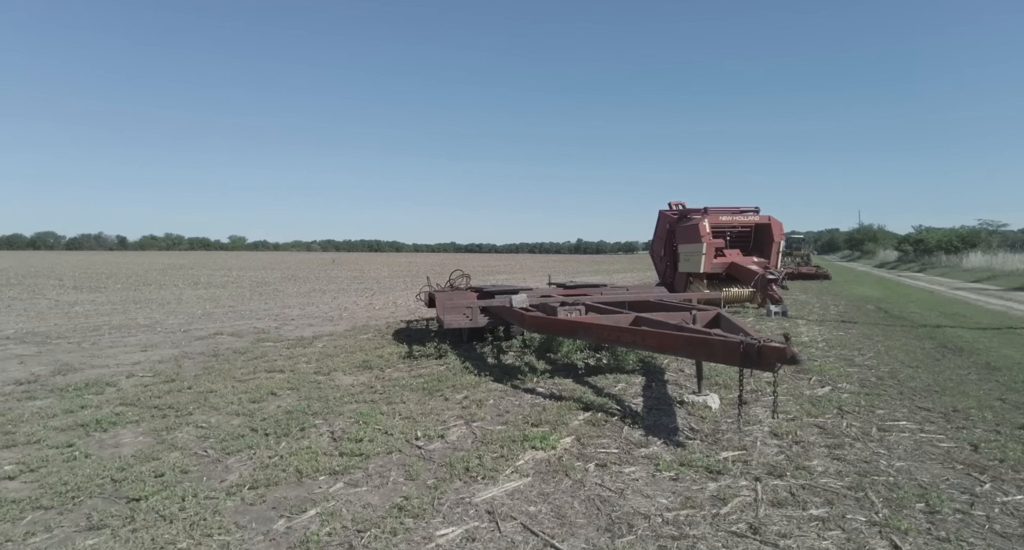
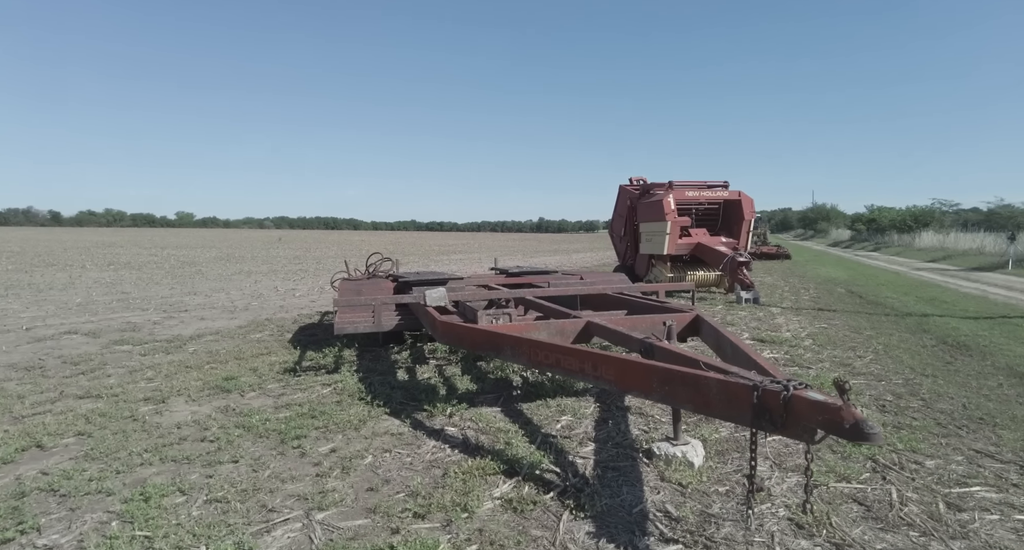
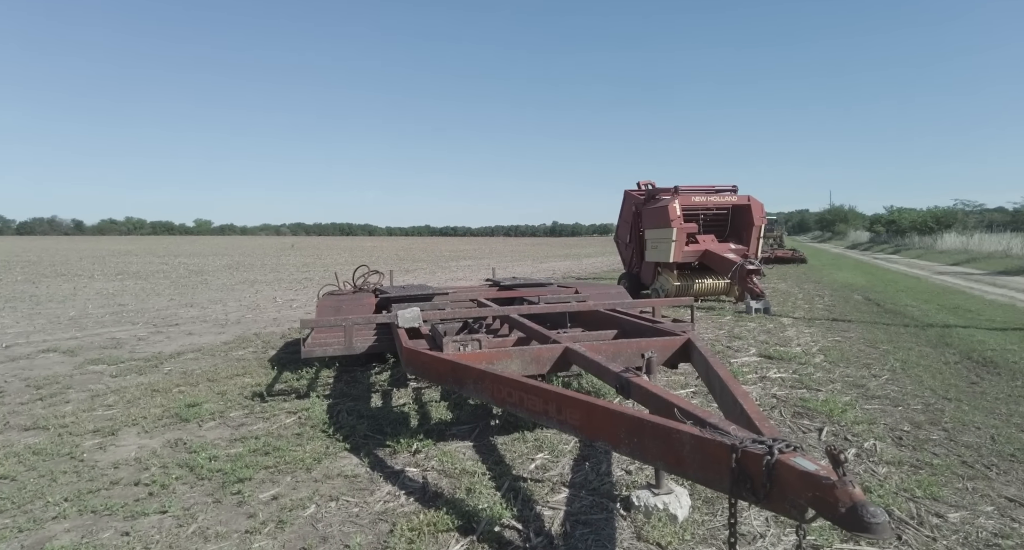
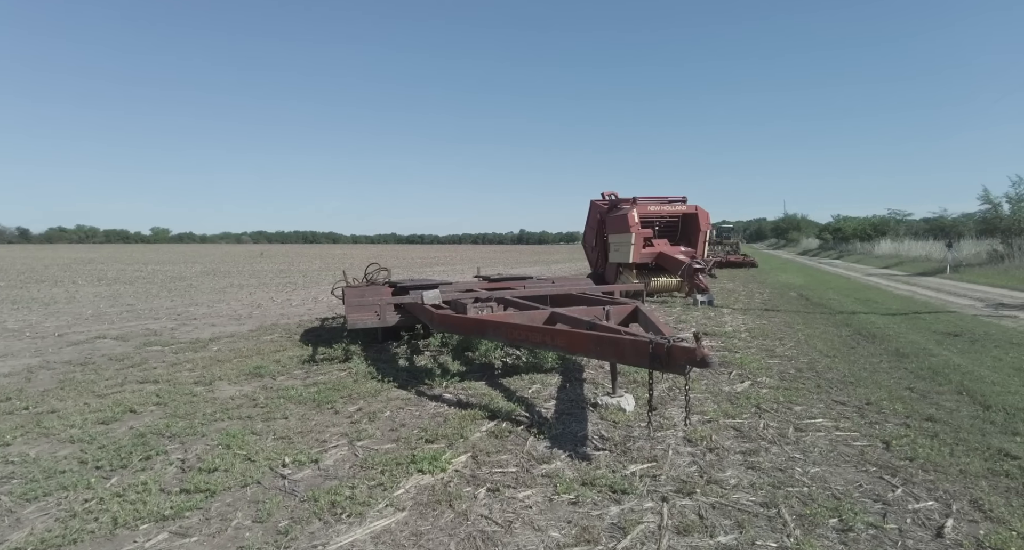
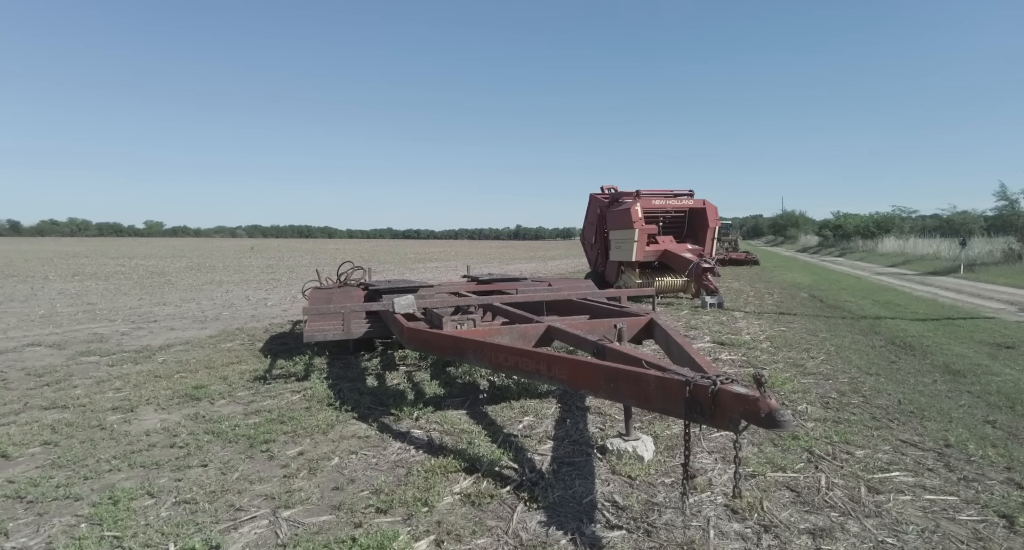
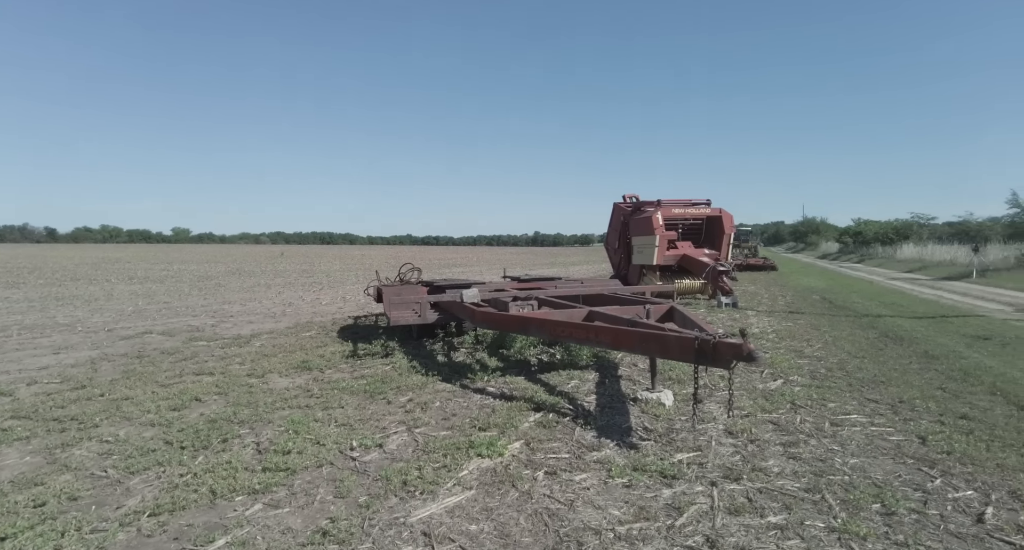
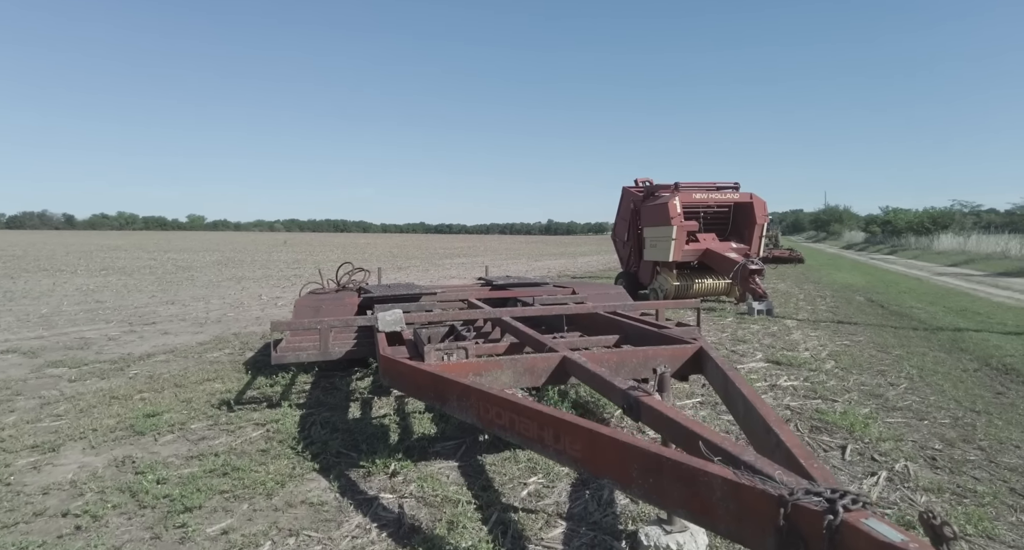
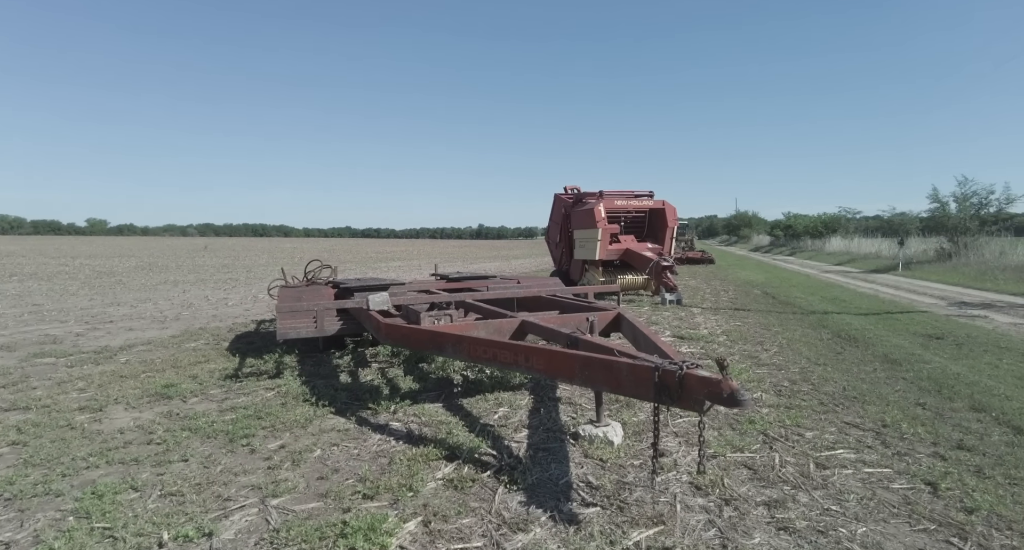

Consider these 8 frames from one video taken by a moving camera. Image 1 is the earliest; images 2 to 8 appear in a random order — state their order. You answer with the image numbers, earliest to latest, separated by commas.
6, 4, 8, 5, 2, 3, 7
